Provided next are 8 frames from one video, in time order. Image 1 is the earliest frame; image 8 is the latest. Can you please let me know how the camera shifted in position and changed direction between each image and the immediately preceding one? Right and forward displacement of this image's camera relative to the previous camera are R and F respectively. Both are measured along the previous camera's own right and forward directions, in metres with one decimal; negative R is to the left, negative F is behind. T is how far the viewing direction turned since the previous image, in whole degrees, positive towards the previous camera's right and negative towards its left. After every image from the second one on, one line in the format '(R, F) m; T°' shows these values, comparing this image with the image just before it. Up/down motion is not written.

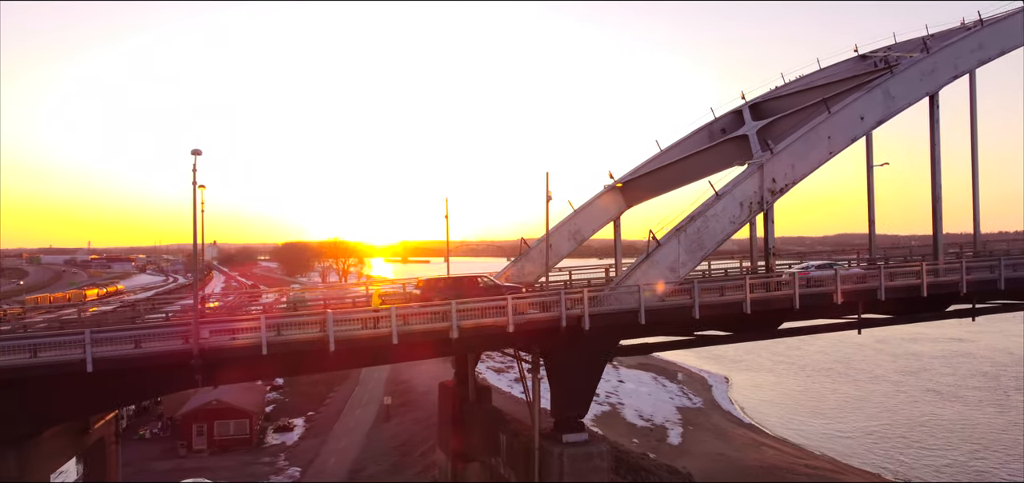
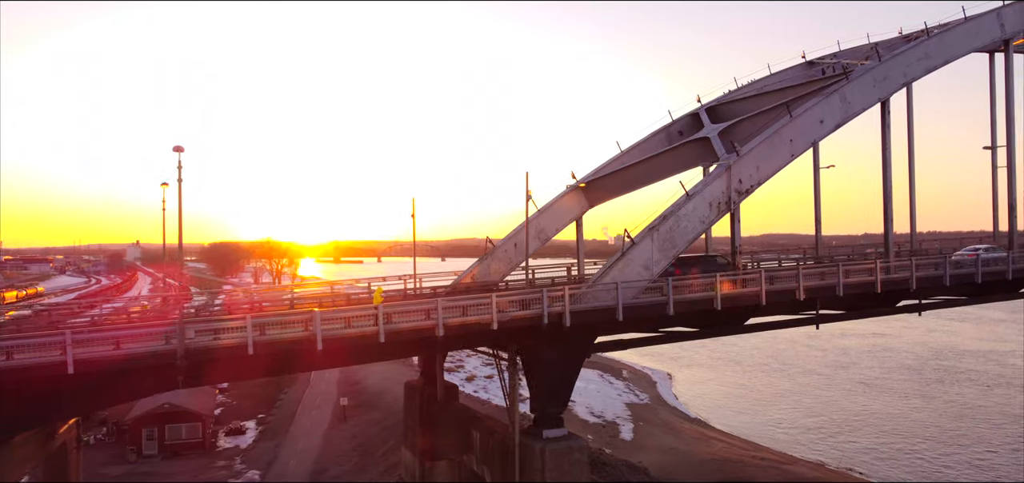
(-0.3, 0.0) m; +4°
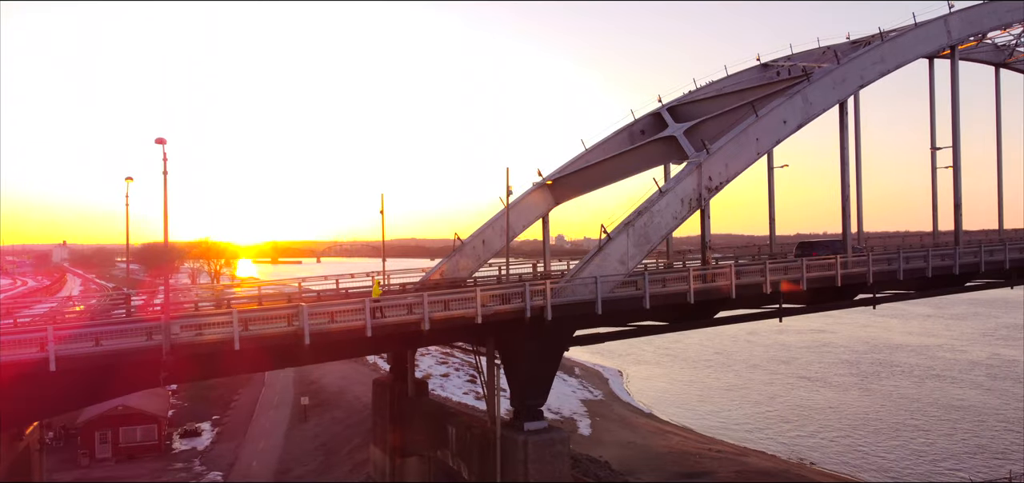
(-0.3, 0.0) m; +4°
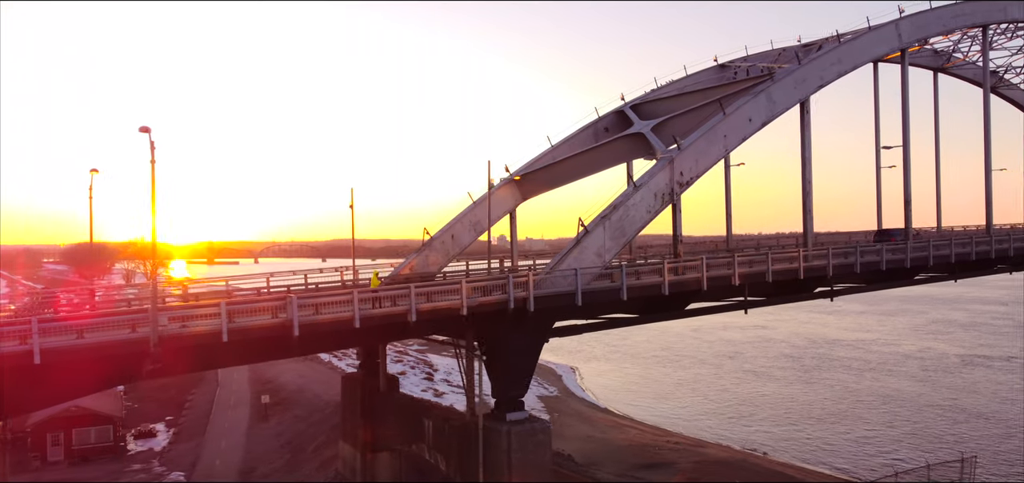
(-0.3, -0.1) m; +4°
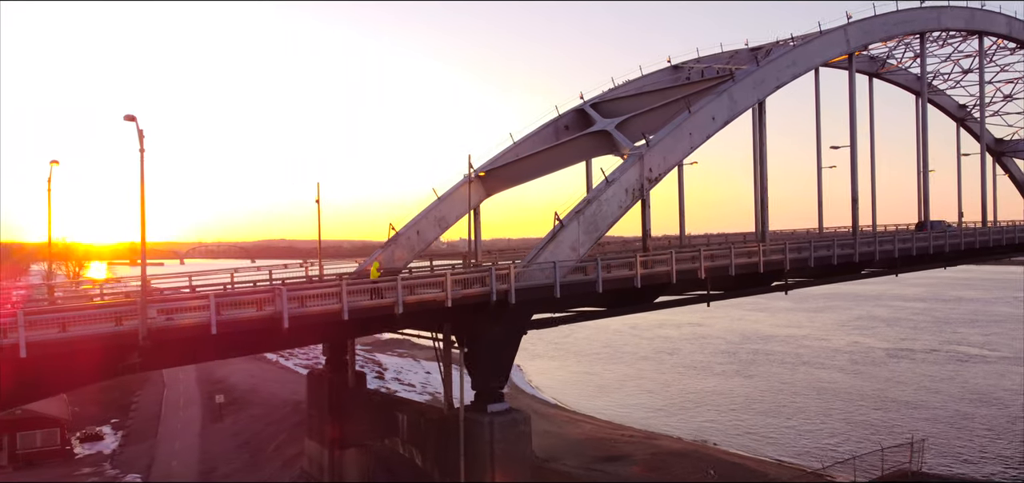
(-0.3, -0.1) m; +4°
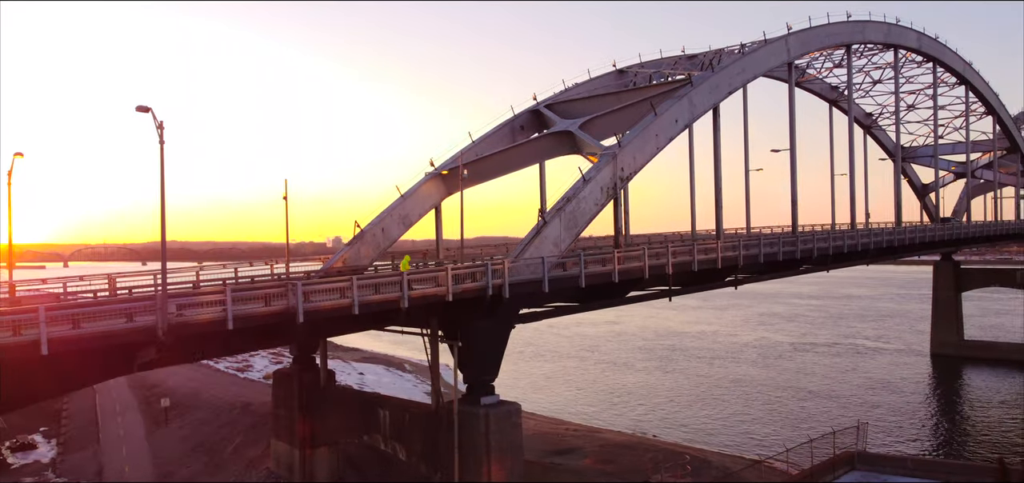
(-0.7, -0.2) m; +6°
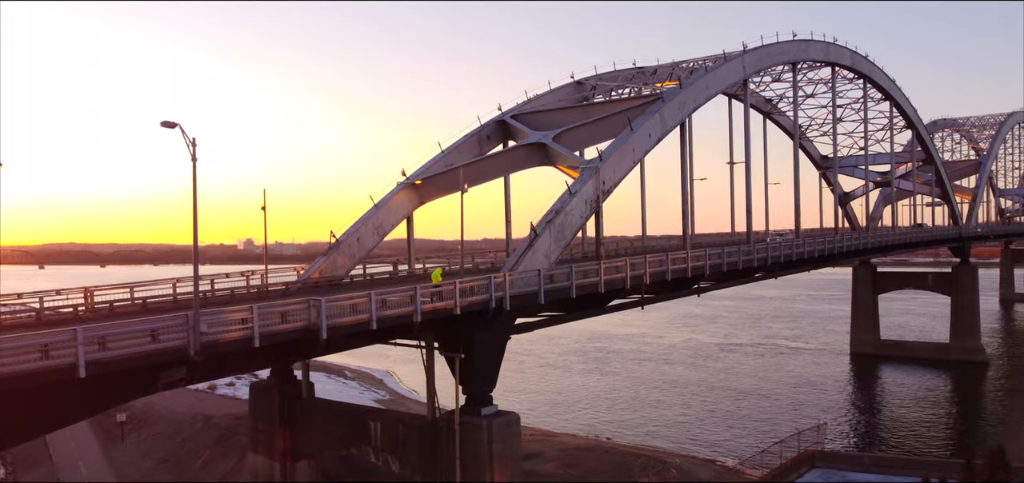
(-0.6, -0.2) m; +5°
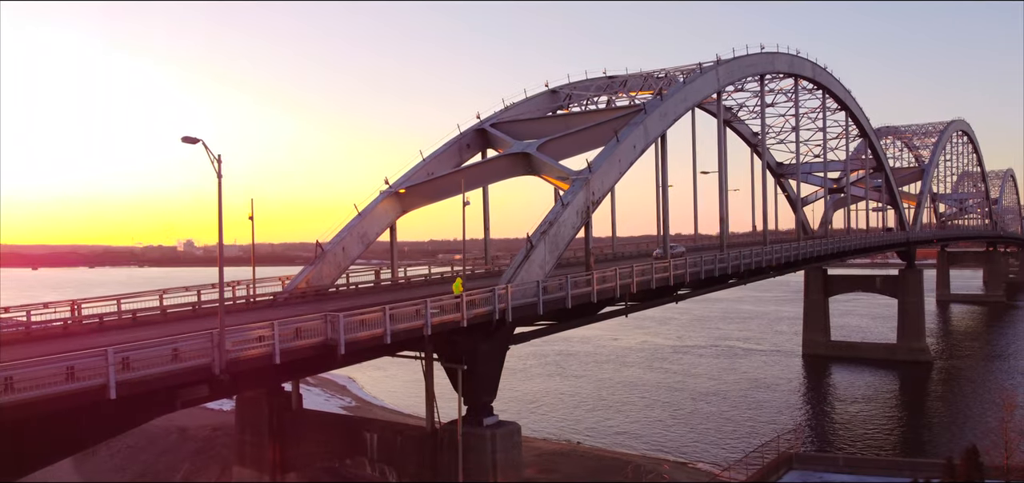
(-0.4, -0.1) m; +3°
